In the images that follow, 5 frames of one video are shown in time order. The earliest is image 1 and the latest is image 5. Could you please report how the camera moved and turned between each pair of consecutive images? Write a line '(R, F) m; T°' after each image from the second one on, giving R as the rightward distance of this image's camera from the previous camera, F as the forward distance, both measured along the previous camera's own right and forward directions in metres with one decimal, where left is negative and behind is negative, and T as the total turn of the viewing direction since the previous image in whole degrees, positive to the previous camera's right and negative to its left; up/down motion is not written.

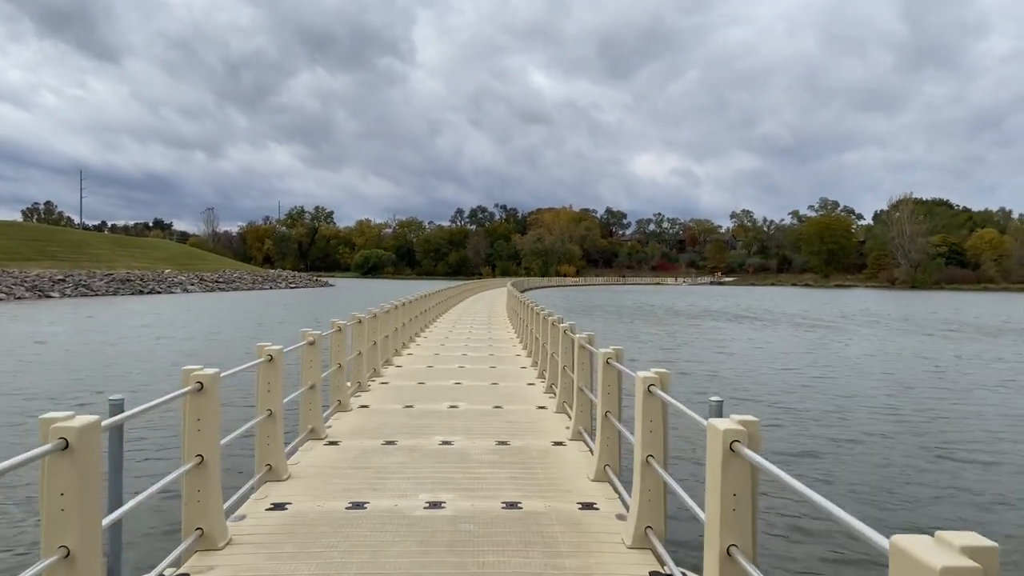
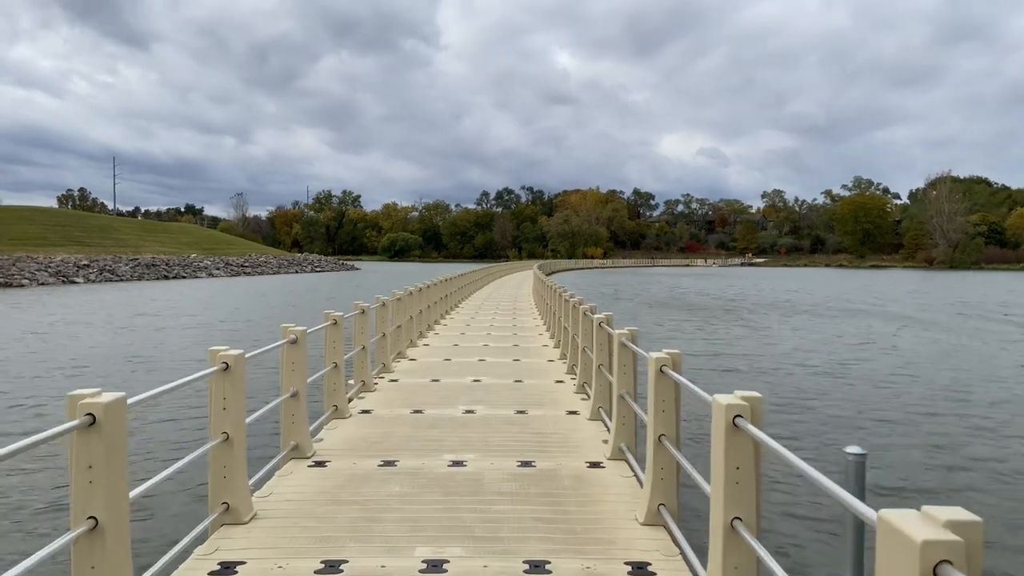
(0.0, +1.4) m; -2°
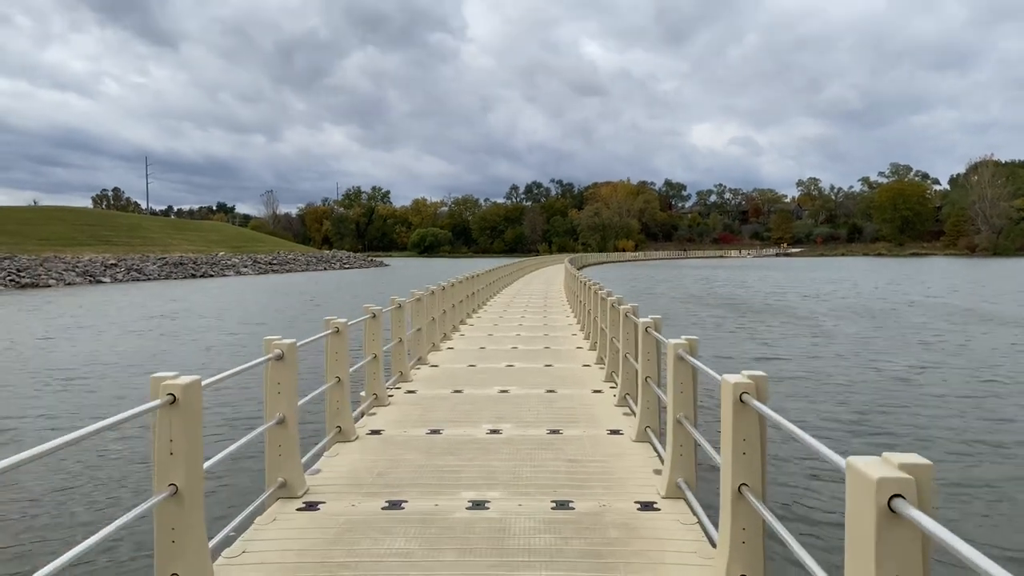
(0.0, +1.1) m; -2°
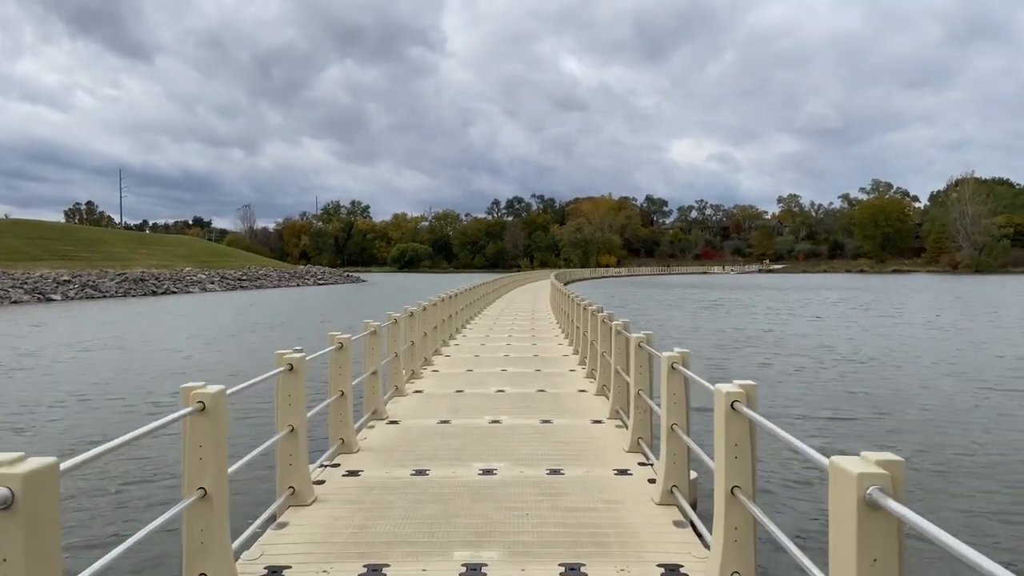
(-0.1, +2.6) m; +1°
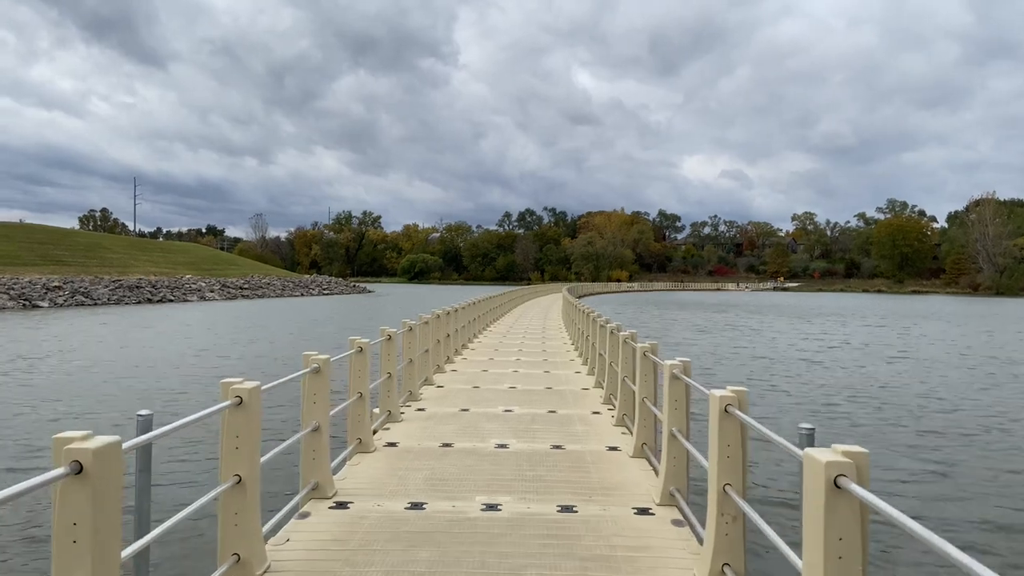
(0.0, +2.6) m; -1°
